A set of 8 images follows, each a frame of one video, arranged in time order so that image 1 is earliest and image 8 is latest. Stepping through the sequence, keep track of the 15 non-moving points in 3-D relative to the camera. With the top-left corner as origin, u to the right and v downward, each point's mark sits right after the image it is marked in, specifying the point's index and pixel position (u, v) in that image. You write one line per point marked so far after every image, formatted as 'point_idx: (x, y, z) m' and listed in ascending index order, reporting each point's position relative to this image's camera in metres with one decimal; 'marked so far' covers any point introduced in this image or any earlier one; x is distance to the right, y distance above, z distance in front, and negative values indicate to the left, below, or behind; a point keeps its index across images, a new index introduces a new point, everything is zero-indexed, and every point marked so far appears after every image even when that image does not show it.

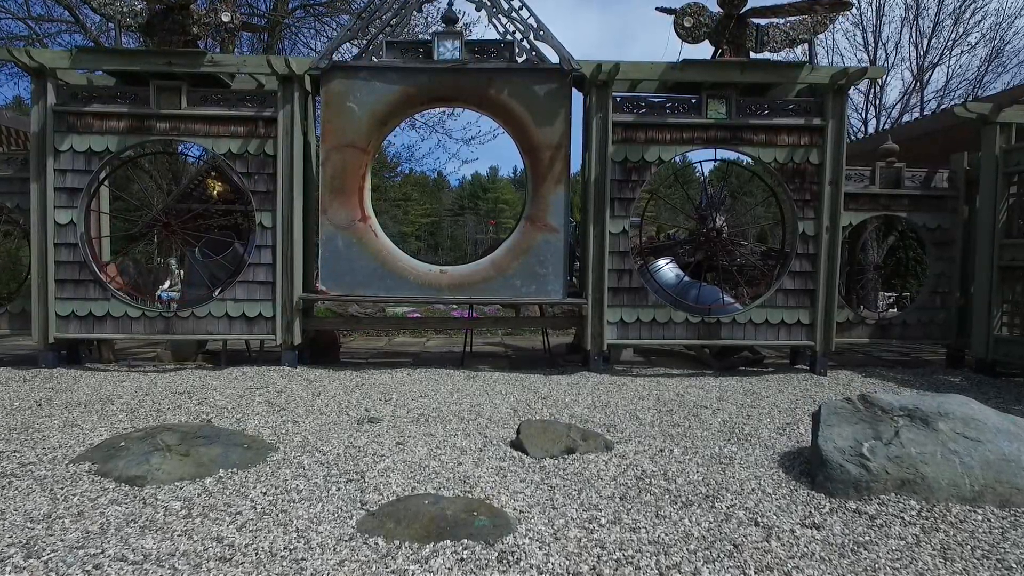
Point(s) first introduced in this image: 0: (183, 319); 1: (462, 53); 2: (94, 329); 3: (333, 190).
0: (-2.5, -0.2, +4.8) m
1: (-0.4, +1.8, +4.8) m
2: (-3.2, -0.3, +4.7) m
3: (-1.4, +0.8, +4.8) m
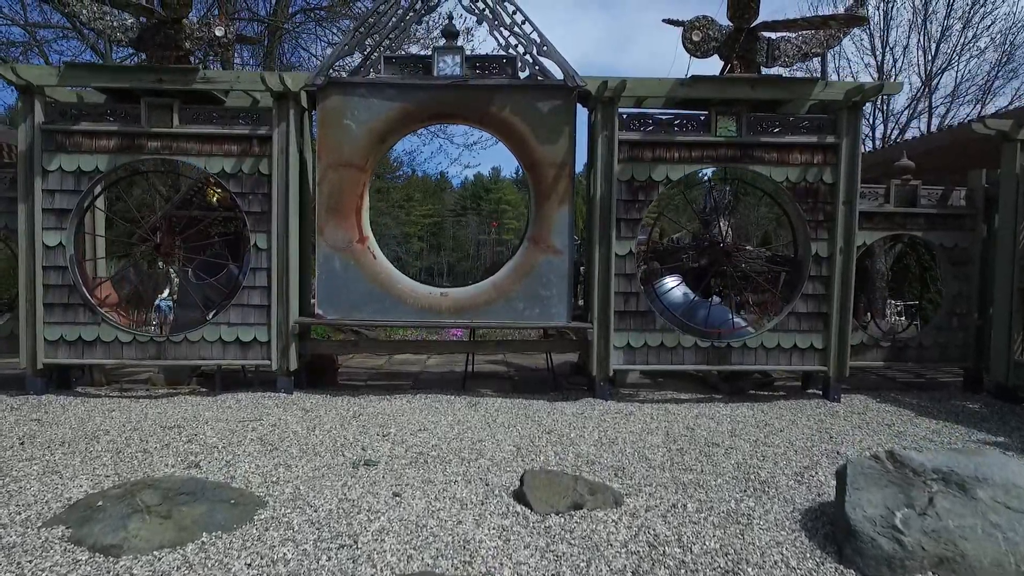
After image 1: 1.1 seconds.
0: (-2.5, -0.4, +4.6) m
1: (-0.4, +1.6, +4.6) m
2: (-3.2, -0.5, +4.6) m
3: (-1.4, +0.6, +4.6) m
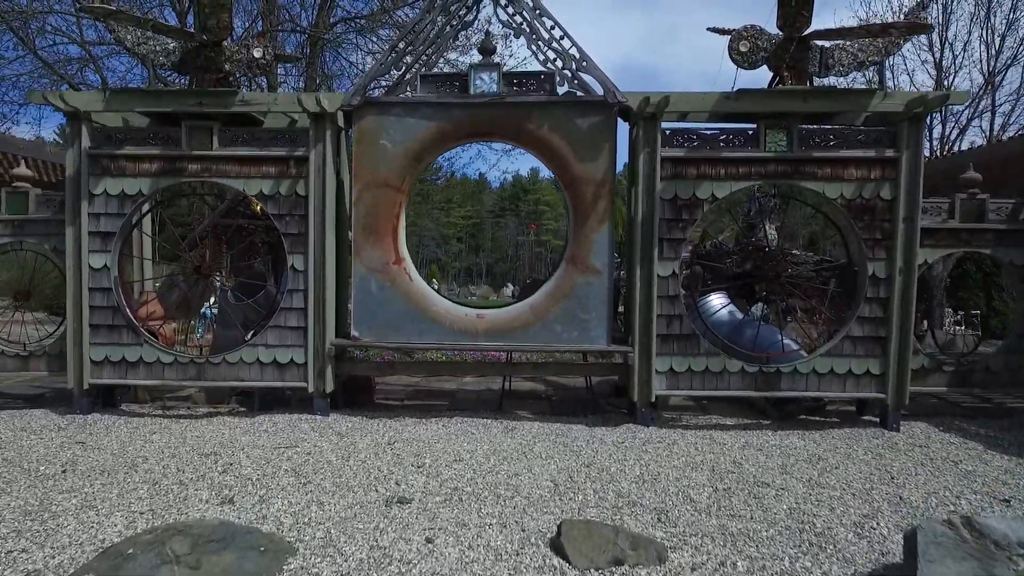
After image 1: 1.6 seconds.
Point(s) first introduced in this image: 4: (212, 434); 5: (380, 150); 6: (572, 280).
0: (-2.2, -0.6, +4.6) m
1: (-0.1, +1.5, +4.5) m
2: (-2.9, -0.7, +4.7) m
3: (-1.1, +0.4, +4.6) m
4: (-2.0, -1.0, +4.2) m
5: (-1.0, +1.0, +4.6) m
6: (+0.4, +0.1, +4.5) m
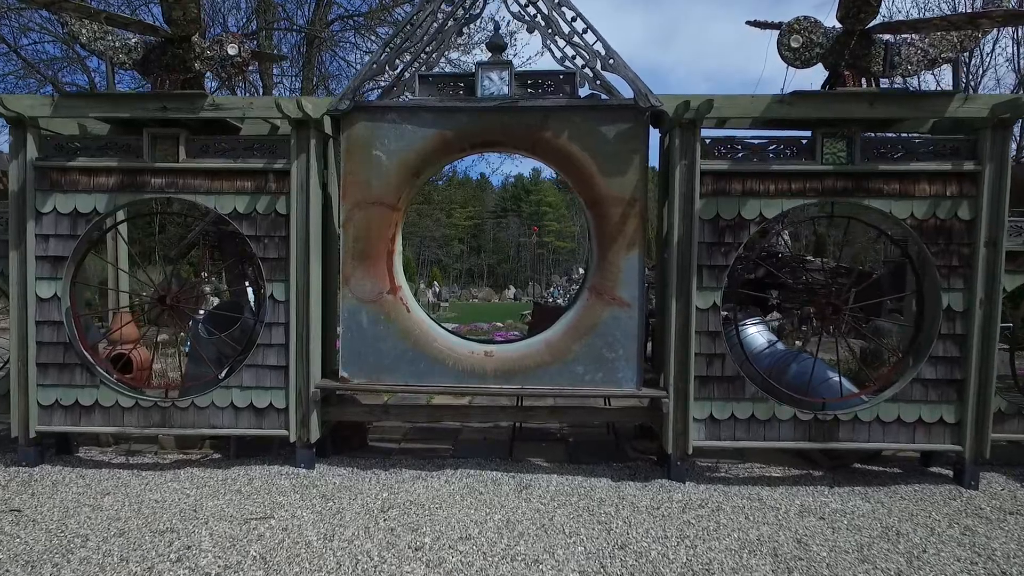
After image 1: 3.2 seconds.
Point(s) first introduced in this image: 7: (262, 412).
0: (-2.1, -0.8, +4.0) m
1: (0.0, +1.3, +3.9) m
2: (-2.8, -0.9, +4.0) m
3: (-1.0, +0.2, +4.0) m
4: (-1.9, -1.2, +3.6) m
5: (-0.9, +0.8, +4.0) m
6: (+0.5, -0.2, +3.9) m
7: (-1.6, -0.8, +4.0) m
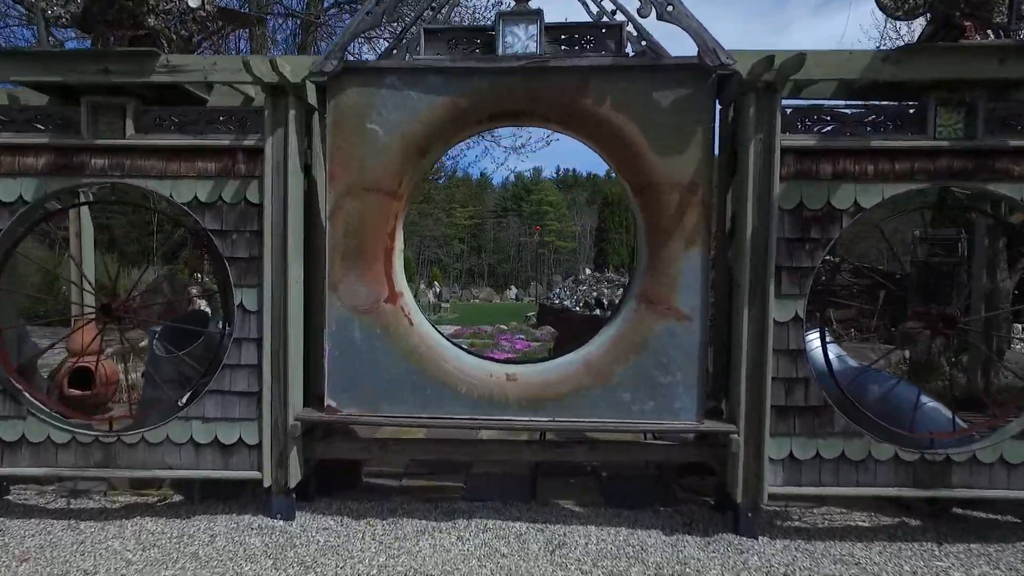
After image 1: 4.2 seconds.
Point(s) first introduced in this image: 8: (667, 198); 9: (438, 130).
0: (-2.0, -0.8, +3.2) m
1: (+0.1, +1.2, +3.1) m
2: (-2.7, -0.9, +3.3) m
3: (-0.9, +0.2, +3.2) m
4: (-1.8, -1.2, +2.8) m
5: (-0.7, +0.8, +3.2) m
6: (+0.7, -0.2, +3.1) m
7: (-1.5, -0.8, +3.2) m
8: (+0.8, +0.4, +3.0) m
9: (-0.4, +0.8, +3.2) m
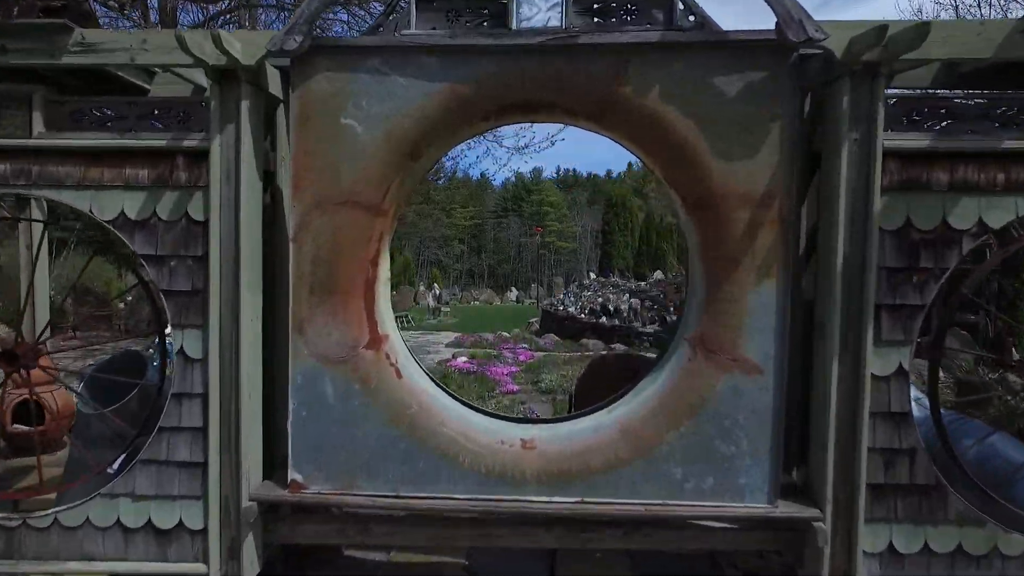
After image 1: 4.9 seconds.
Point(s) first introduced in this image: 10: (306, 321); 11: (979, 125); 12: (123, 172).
0: (-1.9, -1.0, +2.5) m
1: (+0.2, +1.1, +2.4) m
2: (-2.6, -1.1, +2.6) m
3: (-0.8, 0.0, +2.5) m
4: (-1.7, -1.4, +2.1) m
5: (-0.7, +0.6, +2.5) m
6: (+0.7, -0.4, +2.4) m
7: (-1.4, -1.0, +2.5) m
8: (+0.8, +0.3, +2.3) m
9: (-0.3, +0.6, +2.5) m
10: (-0.8, -0.1, +2.5) m
11: (+1.7, +0.6, +2.3) m
12: (-1.6, +0.5, +2.5) m
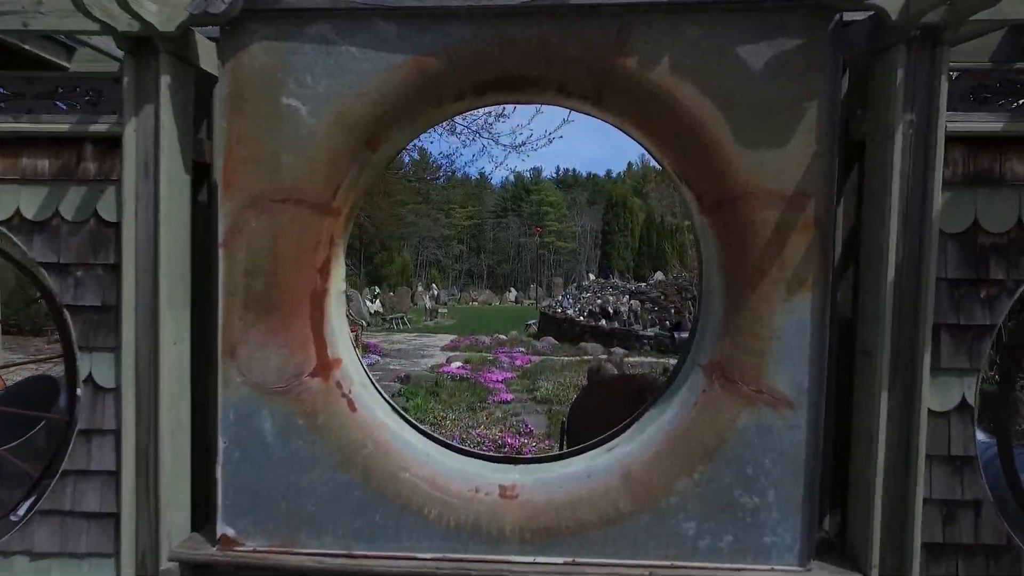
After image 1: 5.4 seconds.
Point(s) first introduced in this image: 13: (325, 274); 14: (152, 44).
0: (-2.0, -1.0, +2.1) m
1: (+0.1, +1.0, +2.0) m
2: (-2.7, -1.1, +2.1) m
3: (-0.9, 0.0, +2.0) m
4: (-1.8, -1.5, +1.6) m
5: (-0.8, +0.5, +2.0) m
6: (+0.7, -0.4, +2.0) m
7: (-1.5, -1.1, +2.1) m
8: (+0.8, +0.2, +1.9) m
9: (-0.4, +0.6, +2.0) m
10: (-0.9, -0.2, +2.0) m
11: (+1.7, +0.6, +1.9) m
12: (-1.7, +0.4, +2.1) m
13: (-0.6, 0.0, +2.1) m
14: (-1.2, +0.8, +2.0) m
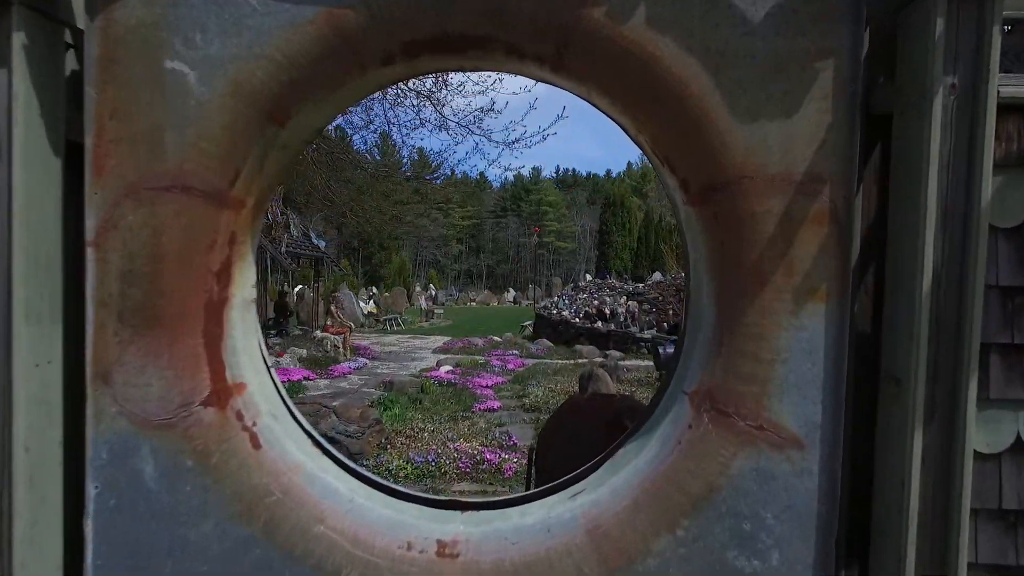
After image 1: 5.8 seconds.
0: (-2.2, -1.1, +1.7) m
1: (0.0, +1.0, +1.6) m
2: (-2.8, -1.1, +1.7) m
3: (-1.0, -0.1, +1.6) m
4: (-2.0, -1.5, +1.2) m
5: (-0.9, +0.5, +1.6) m
6: (+0.5, -0.4, +1.6) m
7: (-1.6, -1.1, +1.7) m
8: (+0.6, +0.2, +1.5) m
9: (-0.5, +0.6, +1.6) m
10: (-1.1, -0.2, +1.6) m
11: (+1.5, +0.5, +1.5) m
12: (-1.8, +0.4, +1.7) m
13: (-0.8, 0.0, +1.7) m
14: (-1.3, +0.8, +1.6) m
